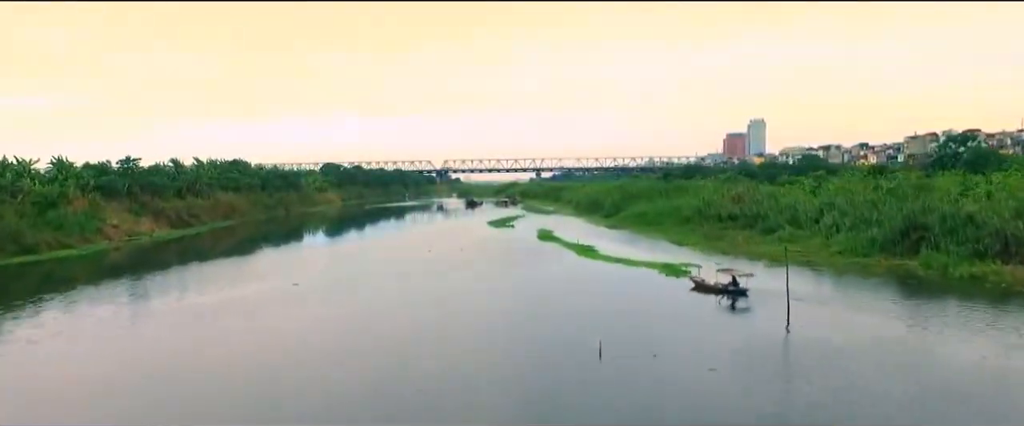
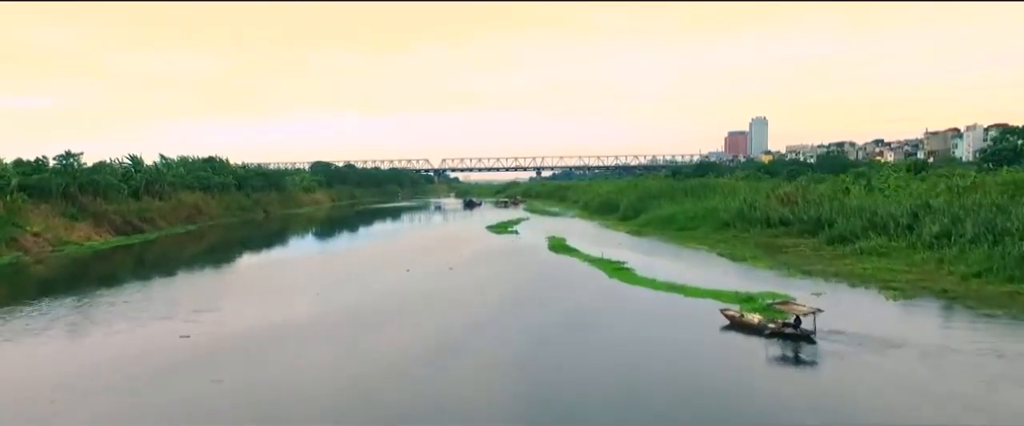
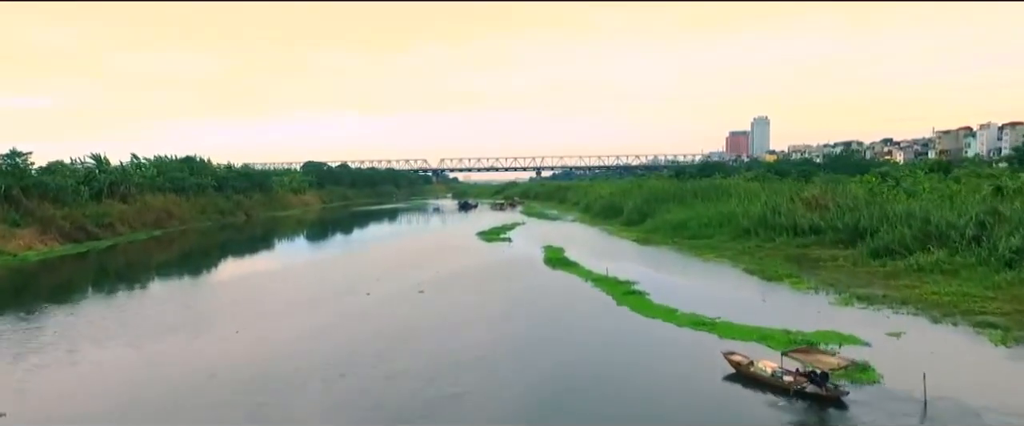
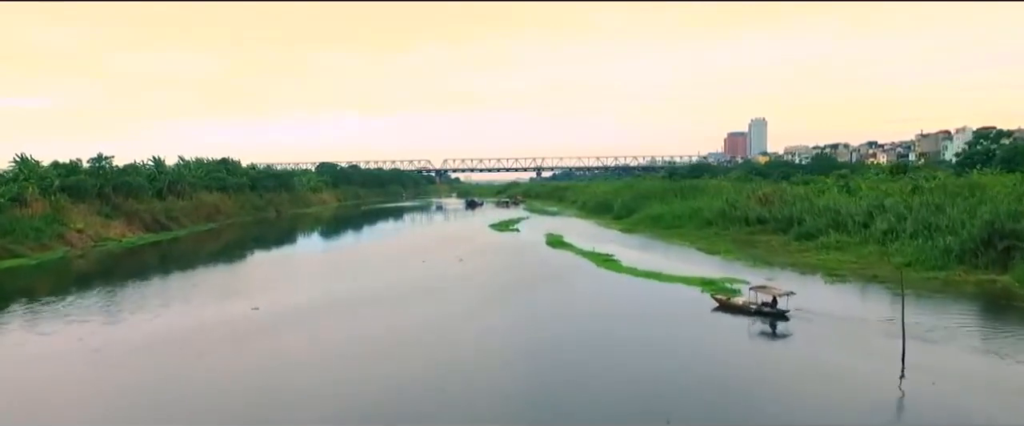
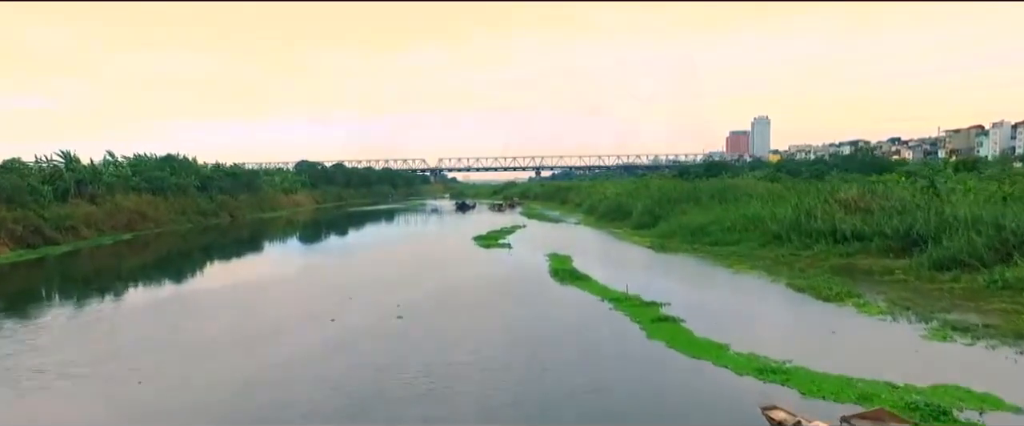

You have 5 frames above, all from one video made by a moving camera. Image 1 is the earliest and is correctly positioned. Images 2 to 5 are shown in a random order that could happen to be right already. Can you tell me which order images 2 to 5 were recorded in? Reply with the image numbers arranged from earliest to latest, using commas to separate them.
4, 2, 3, 5
